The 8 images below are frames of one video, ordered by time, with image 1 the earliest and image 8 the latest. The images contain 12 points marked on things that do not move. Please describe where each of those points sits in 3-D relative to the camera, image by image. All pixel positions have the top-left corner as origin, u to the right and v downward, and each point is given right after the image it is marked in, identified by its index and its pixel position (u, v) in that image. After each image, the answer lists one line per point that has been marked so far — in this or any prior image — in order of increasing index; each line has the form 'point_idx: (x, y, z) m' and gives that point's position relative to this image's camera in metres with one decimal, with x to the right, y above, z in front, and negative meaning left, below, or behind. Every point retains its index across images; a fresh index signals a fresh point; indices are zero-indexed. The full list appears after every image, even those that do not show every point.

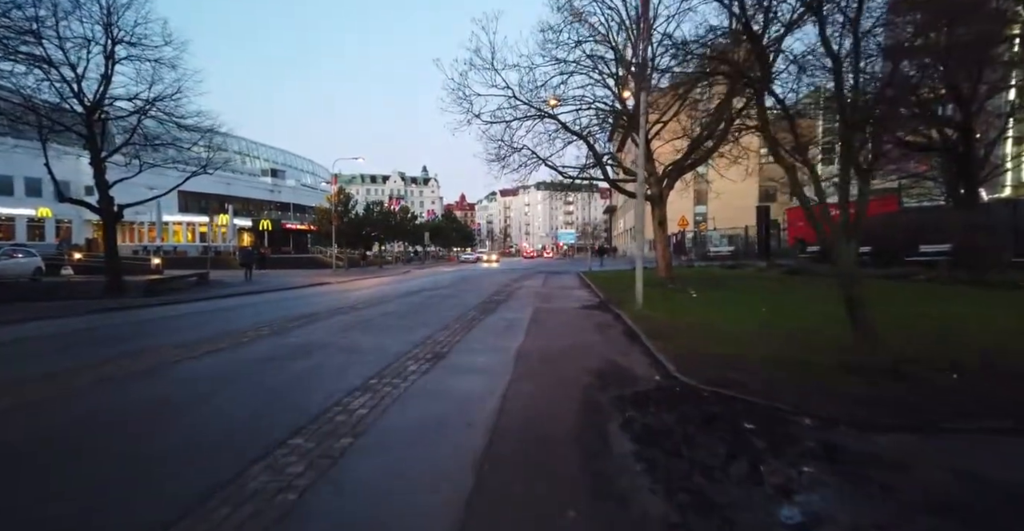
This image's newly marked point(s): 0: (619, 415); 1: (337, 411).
0: (+1.3, -1.8, +5.7) m
1: (-1.9, -1.6, +5.2) m
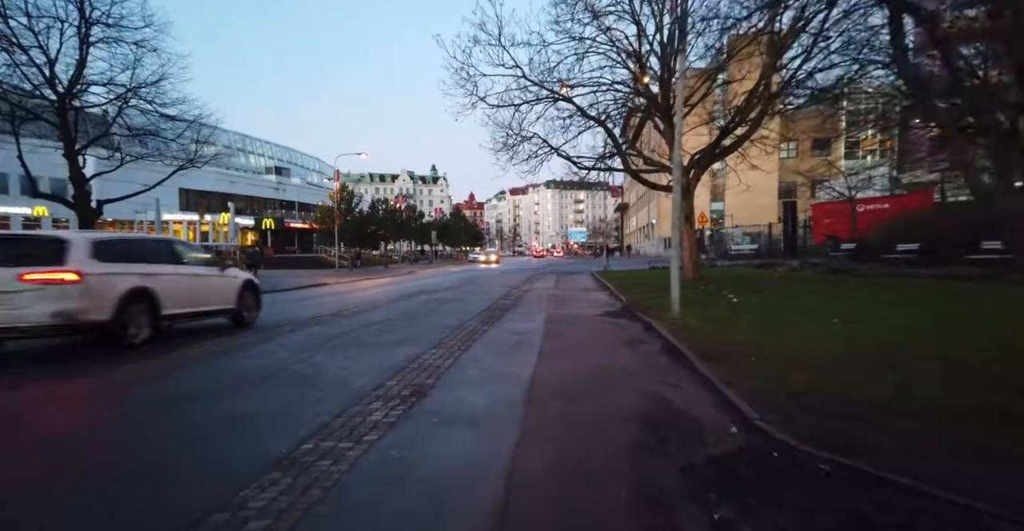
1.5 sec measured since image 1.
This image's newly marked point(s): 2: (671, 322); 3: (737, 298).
0: (+1.4, -1.8, +3.4) m
1: (-1.9, -1.6, +3.0) m
2: (+3.7, -1.4, +11.2) m
3: (+7.8, -1.1, +16.4) m
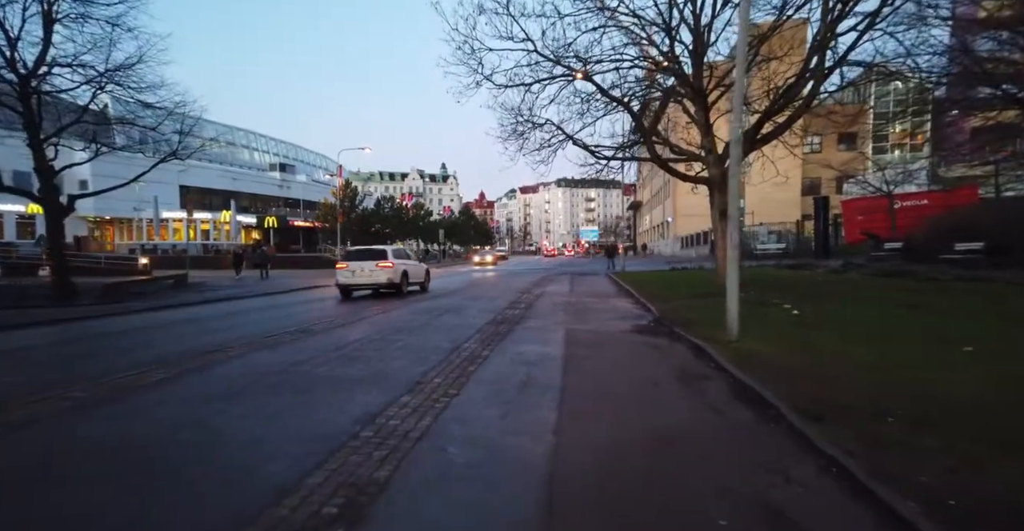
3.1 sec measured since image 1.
0: (+1.3, -1.9, +0.9) m
1: (-1.9, -1.7, +0.6) m
2: (+3.9, -1.5, +8.7) m
3: (+8.0, -1.2, +13.8) m
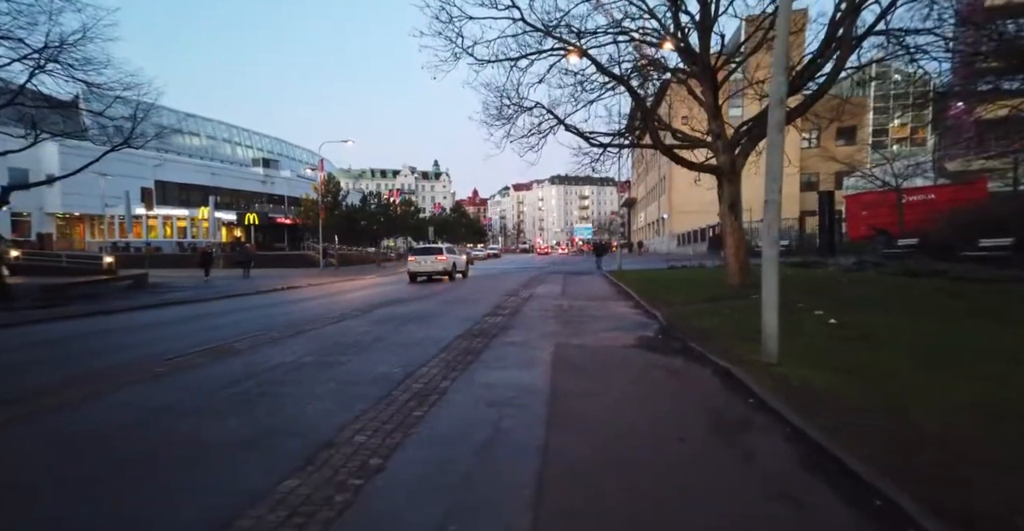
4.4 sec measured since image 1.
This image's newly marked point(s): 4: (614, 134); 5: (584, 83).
0: (+1.0, -1.9, -1.2) m
1: (-2.2, -1.8, -1.5) m
2: (+3.5, -1.5, +6.6) m
3: (+7.6, -1.2, +11.8) m
4: (+4.2, +5.5, +19.7) m
5: (+2.9, +7.3, +19.1) m
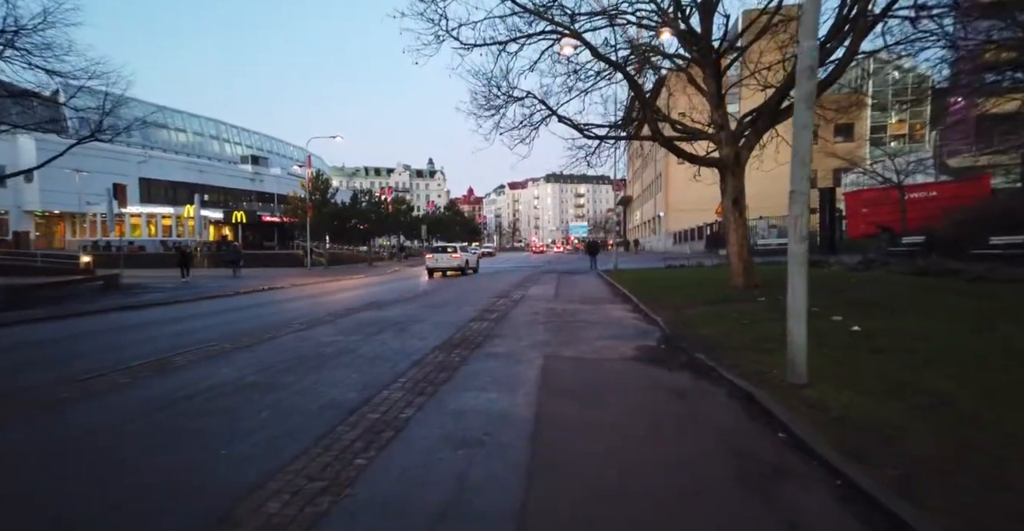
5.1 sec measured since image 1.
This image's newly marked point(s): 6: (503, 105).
0: (+0.9, -2.0, -2.3) m
1: (-2.4, -1.8, -2.6) m
2: (+3.3, -1.5, +5.6) m
3: (+7.3, -1.2, +10.8) m
4: (+3.8, +5.5, +18.6) m
5: (+2.5, +7.3, +18.0) m
6: (-0.4, +5.9, +17.5) m
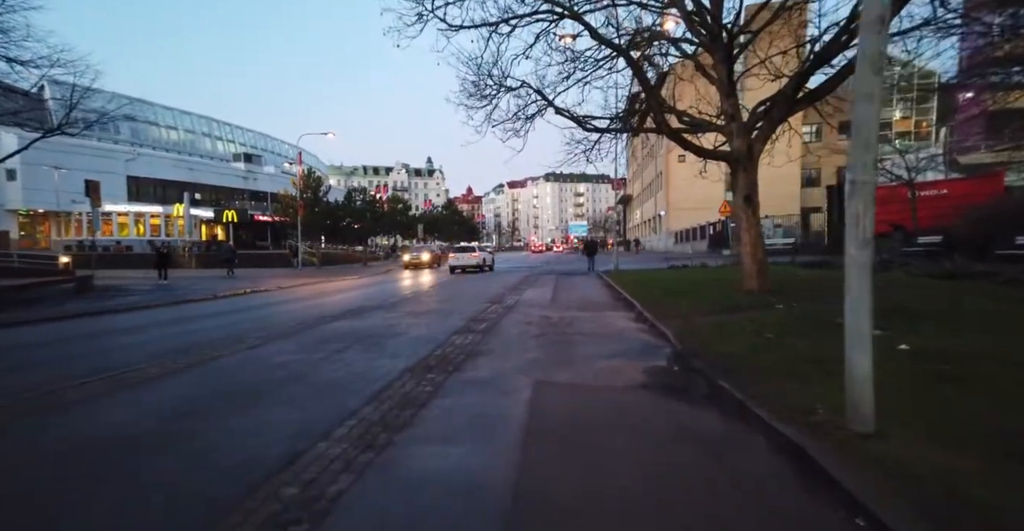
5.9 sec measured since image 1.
0: (+0.6, -2.1, -3.6) m
1: (-2.6, -2.0, -3.9) m
2: (+3.0, -1.6, +4.3) m
3: (+7.0, -1.3, +9.5) m
4: (+3.6, +5.4, +17.3) m
5: (+2.2, +7.2, +16.7) m
6: (-0.6, +5.8, +16.2) m
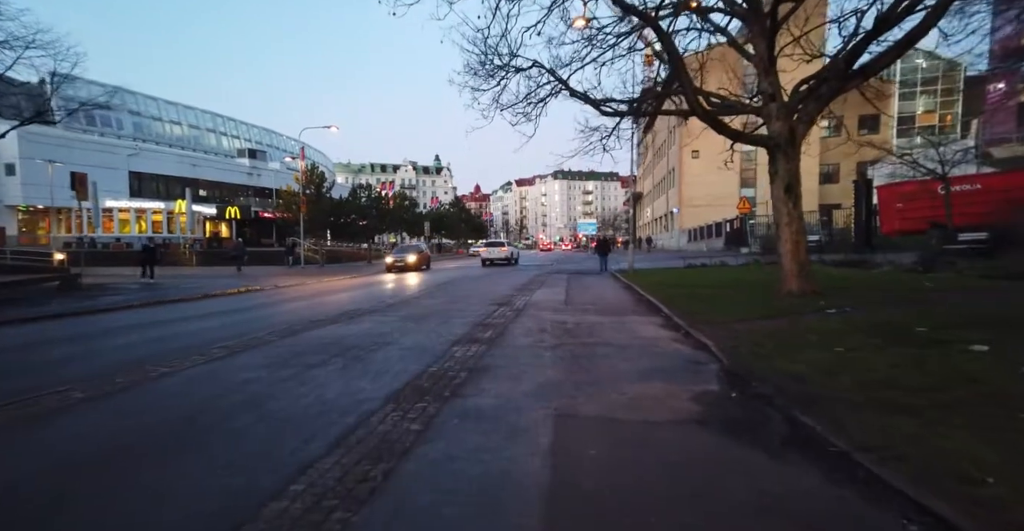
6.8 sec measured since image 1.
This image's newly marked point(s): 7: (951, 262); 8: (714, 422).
0: (+0.6, -2.1, -5.1) m
1: (-2.6, -2.0, -5.4) m
2: (+3.1, -1.6, +2.7) m
3: (+7.2, -1.3, +7.8) m
4: (+3.9, +5.5, +15.7) m
5: (+2.6, +7.3, +15.1) m
6: (-0.3, +5.9, +14.6) m
7: (+18.2, +0.2, +19.8) m
8: (+2.1, -1.6, +5.0) m
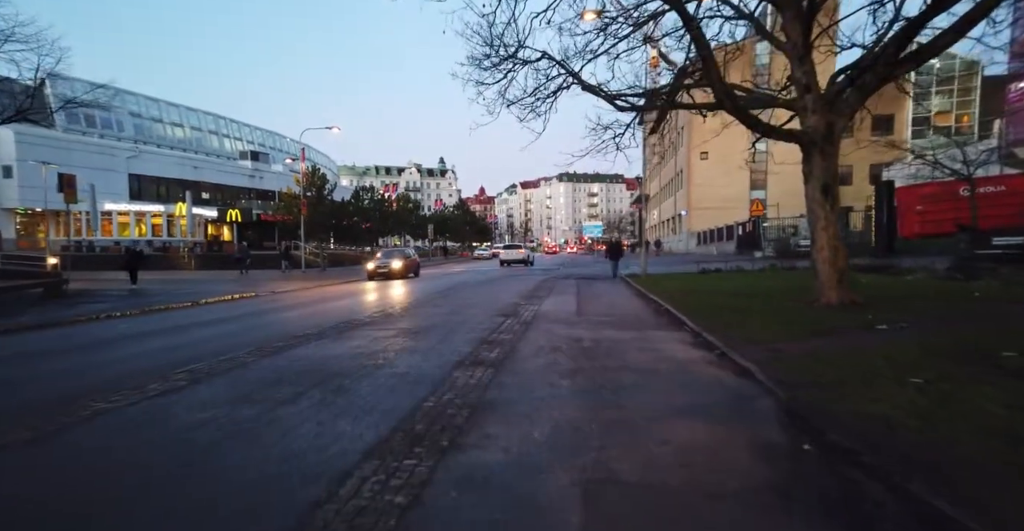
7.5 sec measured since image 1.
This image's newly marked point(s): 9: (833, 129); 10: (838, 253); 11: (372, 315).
0: (+0.7, -2.2, -6.3) m
1: (-2.6, -2.1, -6.5) m
2: (+3.2, -1.7, +1.5) m
3: (+7.4, -1.4, +6.6) m
4: (+4.2, +5.2, +14.5) m
5: (+2.8, +7.1, +14.0) m
6: (0.0, +5.7, +13.5) m
7: (+18.5, -0.1, +18.5) m
8: (+2.2, -1.8, +3.8) m
9: (+7.7, +3.3, +11.5) m
10: (+8.0, +0.3, +11.6) m
11: (-4.4, -1.6, +15.2) m
